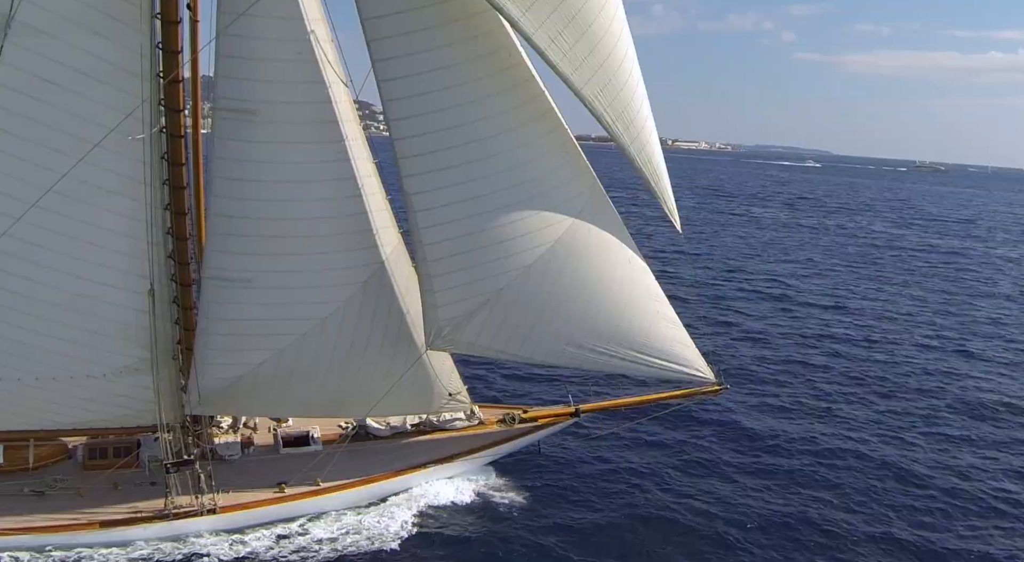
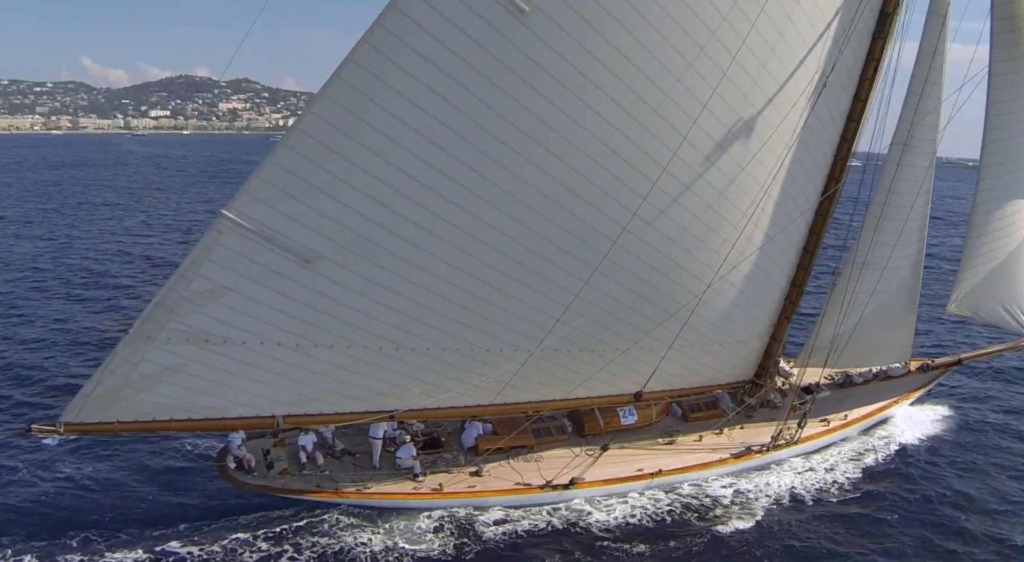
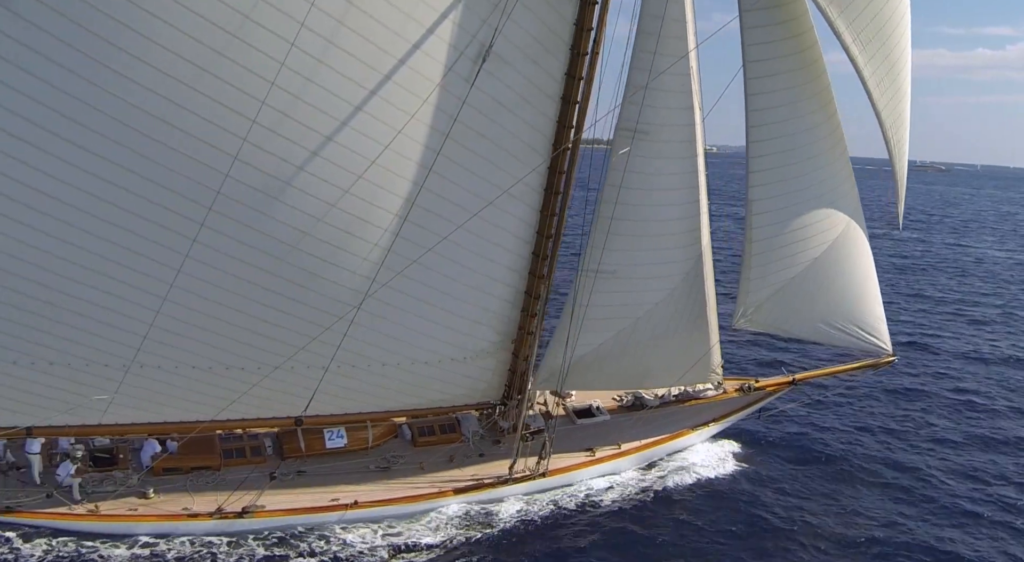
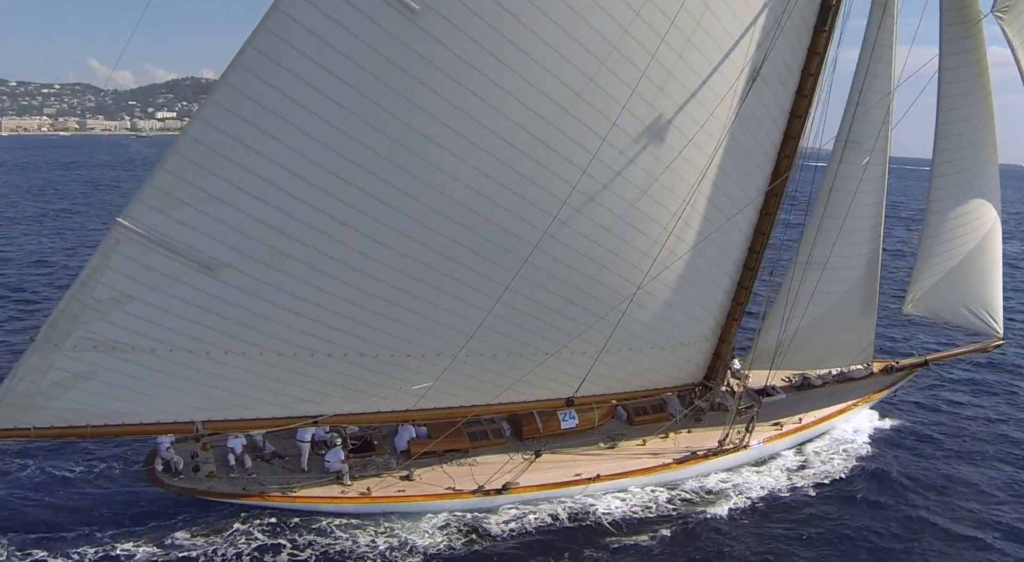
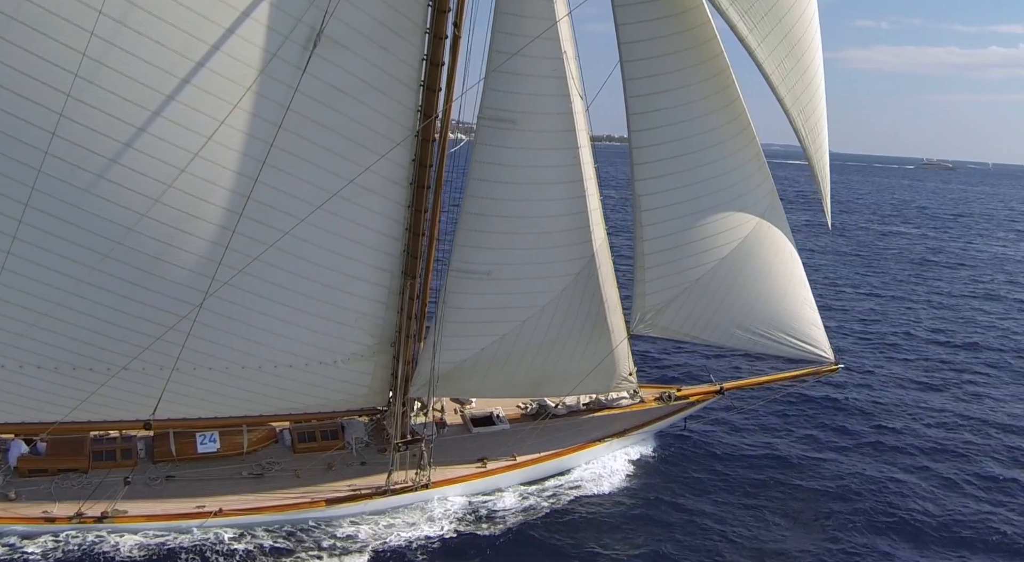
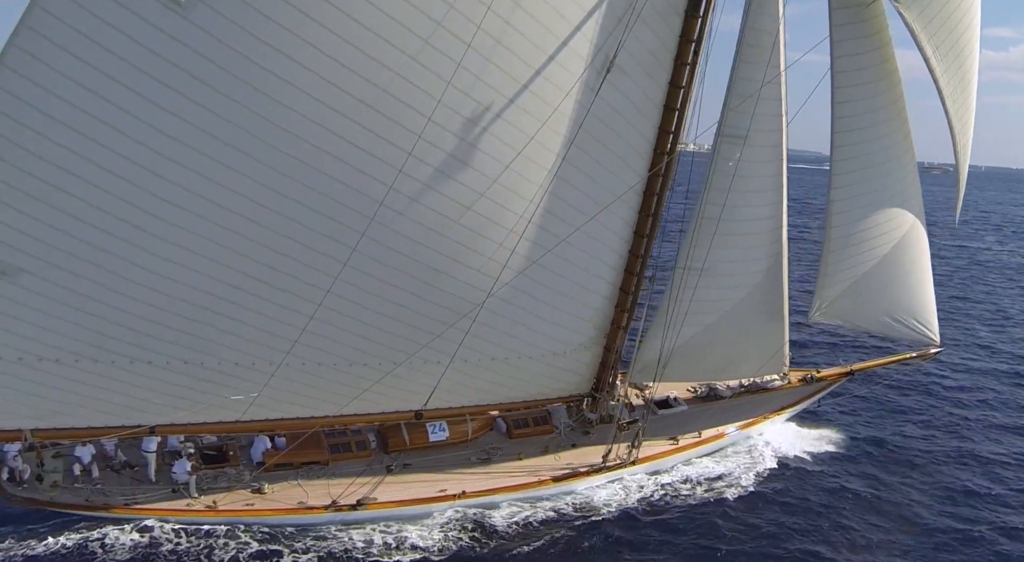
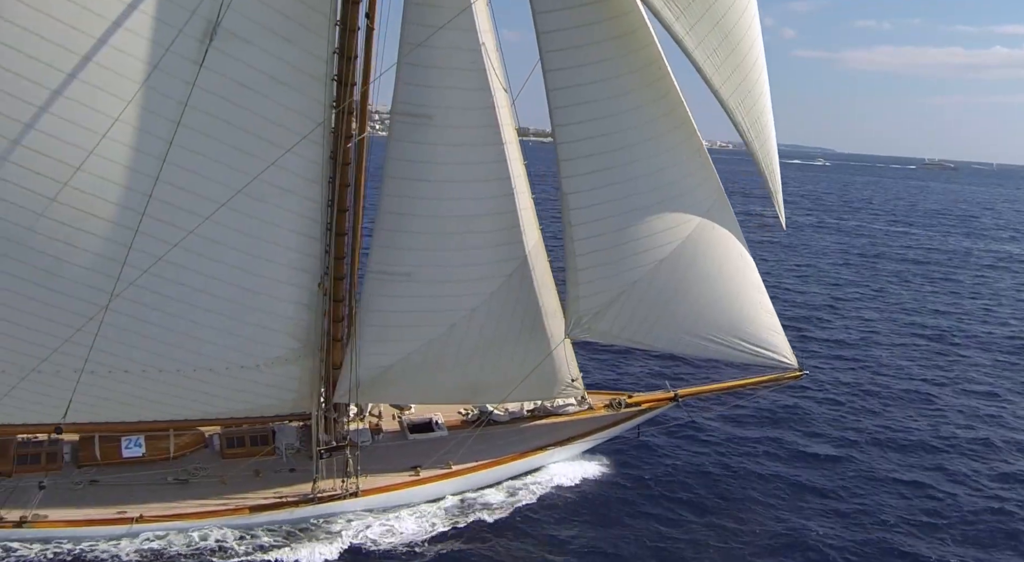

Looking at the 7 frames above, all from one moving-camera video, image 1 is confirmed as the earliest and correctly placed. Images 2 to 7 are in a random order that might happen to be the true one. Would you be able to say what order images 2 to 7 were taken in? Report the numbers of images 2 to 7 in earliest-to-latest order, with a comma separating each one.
7, 5, 3, 6, 4, 2
